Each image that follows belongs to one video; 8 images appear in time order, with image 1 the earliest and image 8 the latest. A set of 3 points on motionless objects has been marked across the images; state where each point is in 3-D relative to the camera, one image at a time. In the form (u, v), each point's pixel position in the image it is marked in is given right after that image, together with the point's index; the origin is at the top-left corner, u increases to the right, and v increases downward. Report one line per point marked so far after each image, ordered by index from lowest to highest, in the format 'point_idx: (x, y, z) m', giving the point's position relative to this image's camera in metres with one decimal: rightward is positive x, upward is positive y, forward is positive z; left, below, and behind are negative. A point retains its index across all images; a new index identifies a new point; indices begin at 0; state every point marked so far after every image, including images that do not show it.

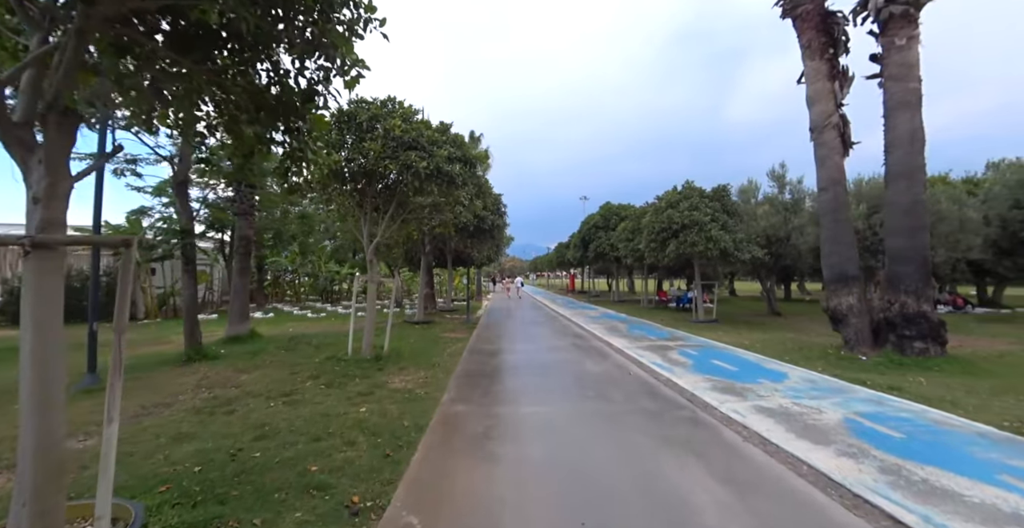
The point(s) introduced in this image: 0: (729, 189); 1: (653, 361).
0: (+8.7, +3.0, +16.6) m
1: (+3.1, -2.2, +9.2) m
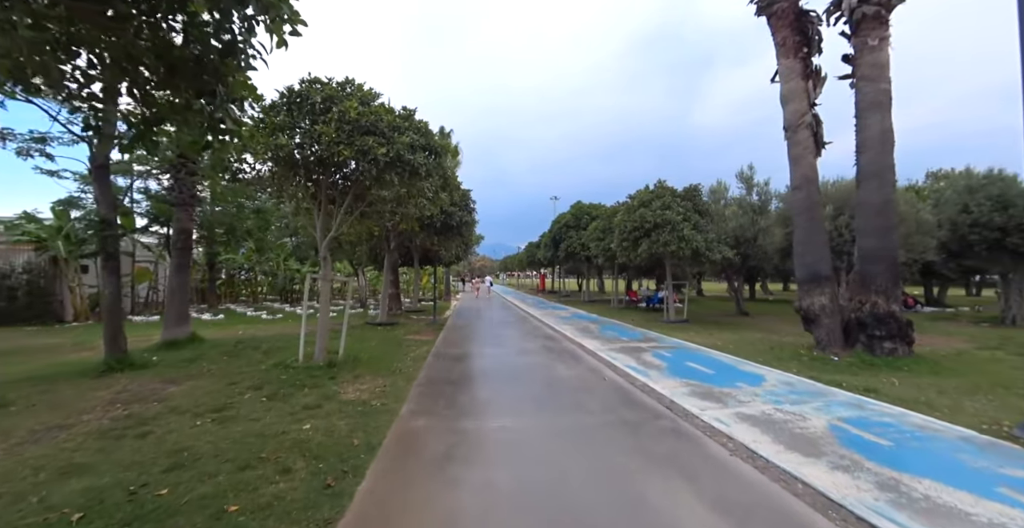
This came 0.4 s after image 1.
0: (+7.5, +3.0, +16.6) m
1: (+2.5, -2.1, +8.9) m
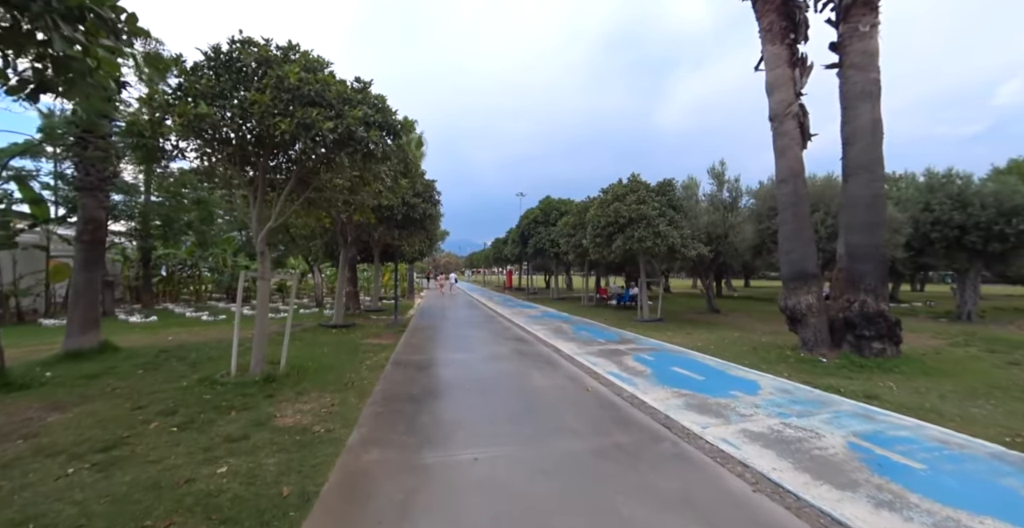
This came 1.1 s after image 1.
0: (+6.3, +3.1, +16.2) m
1: (+1.9, -2.1, +8.1) m
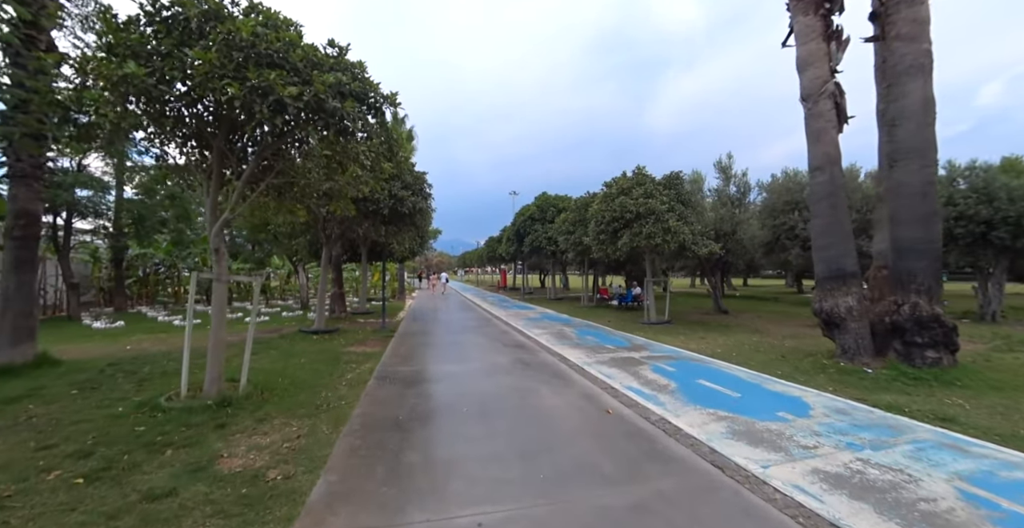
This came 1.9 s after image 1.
0: (+6.2, +3.2, +15.3) m
1: (+2.0, -2.0, +7.1) m
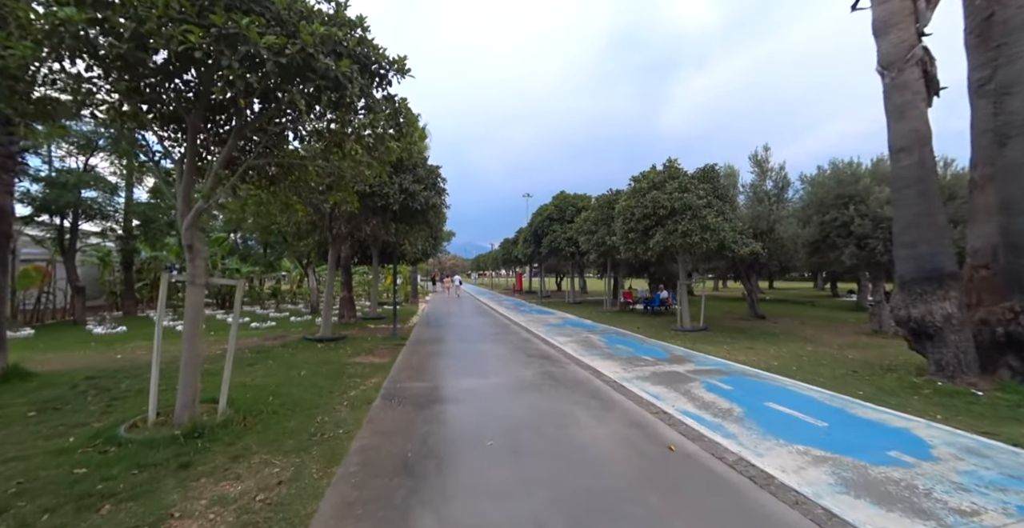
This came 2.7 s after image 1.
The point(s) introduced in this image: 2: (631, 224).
0: (+6.9, +3.2, +14.0) m
1: (+2.4, -2.0, +5.9) m
2: (+3.8, +1.3, +13.2) m
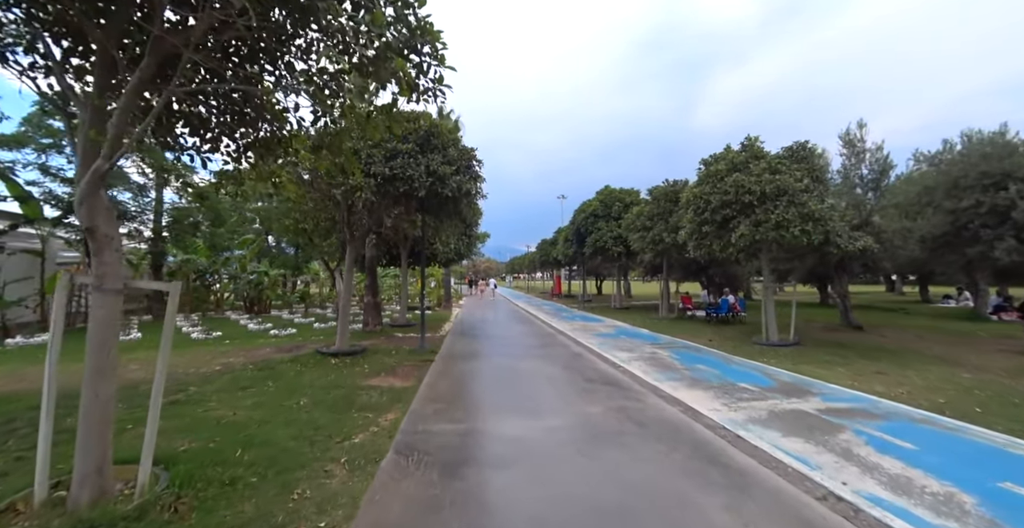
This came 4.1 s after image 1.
0: (+8.2, +3.2, +11.4) m
1: (+3.1, -2.0, +3.7) m
2: (+5.0, +1.3, +10.9) m
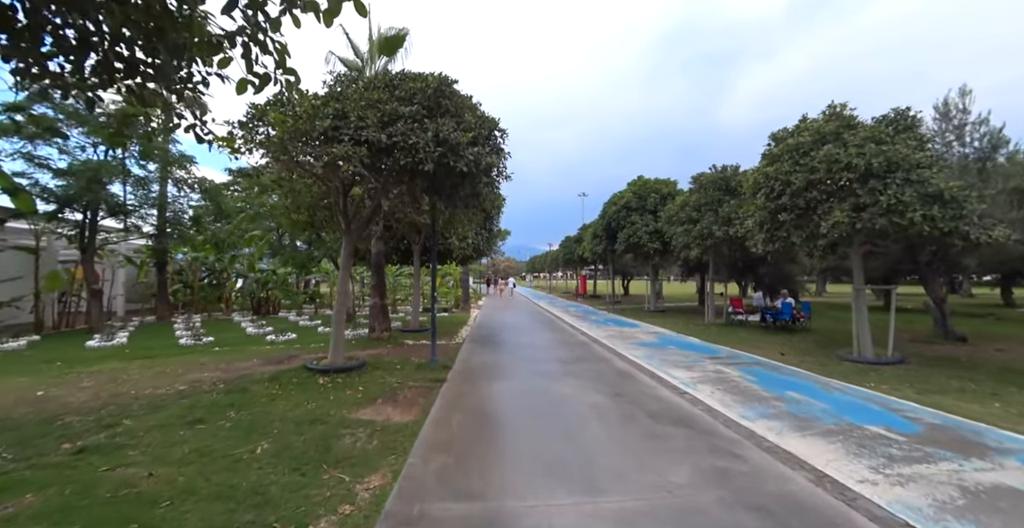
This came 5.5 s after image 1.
0: (+8.8, +3.3, +9.1) m
1: (+3.4, -1.9, +1.6) m
2: (+5.6, +1.4, +8.7) m
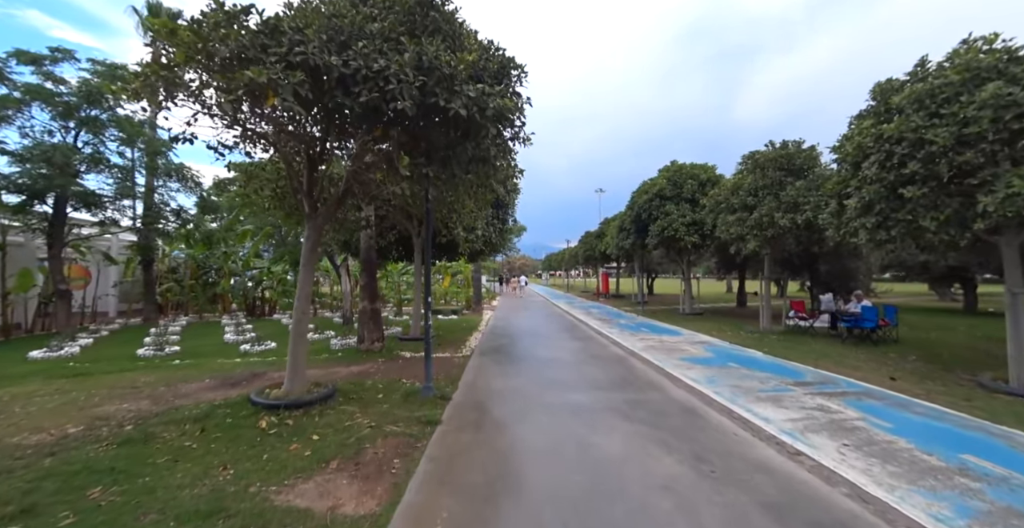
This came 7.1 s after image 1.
0: (+9.1, +3.4, +6.6) m
1: (+3.4, -1.8, -0.7) m
2: (+5.9, +1.5, +6.3) m
